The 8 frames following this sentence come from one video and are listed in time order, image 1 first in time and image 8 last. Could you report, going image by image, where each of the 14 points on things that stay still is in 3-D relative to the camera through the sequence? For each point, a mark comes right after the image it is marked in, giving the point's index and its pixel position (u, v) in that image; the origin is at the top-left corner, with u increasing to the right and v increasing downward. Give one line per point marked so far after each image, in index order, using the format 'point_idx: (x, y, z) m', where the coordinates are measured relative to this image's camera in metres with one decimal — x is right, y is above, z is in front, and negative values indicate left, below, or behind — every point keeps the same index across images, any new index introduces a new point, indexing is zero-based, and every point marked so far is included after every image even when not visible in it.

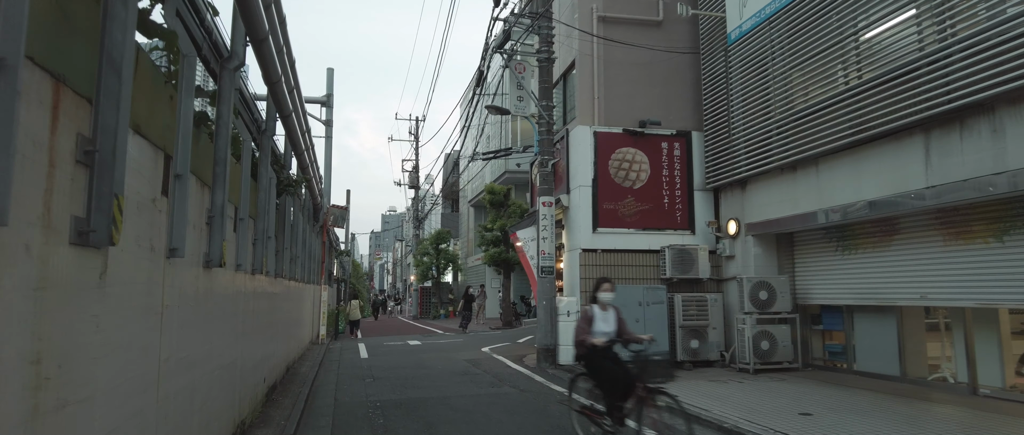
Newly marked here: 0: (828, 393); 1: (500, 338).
0: (+4.0, -2.2, +8.4) m
1: (-0.3, -3.1, +16.8) m
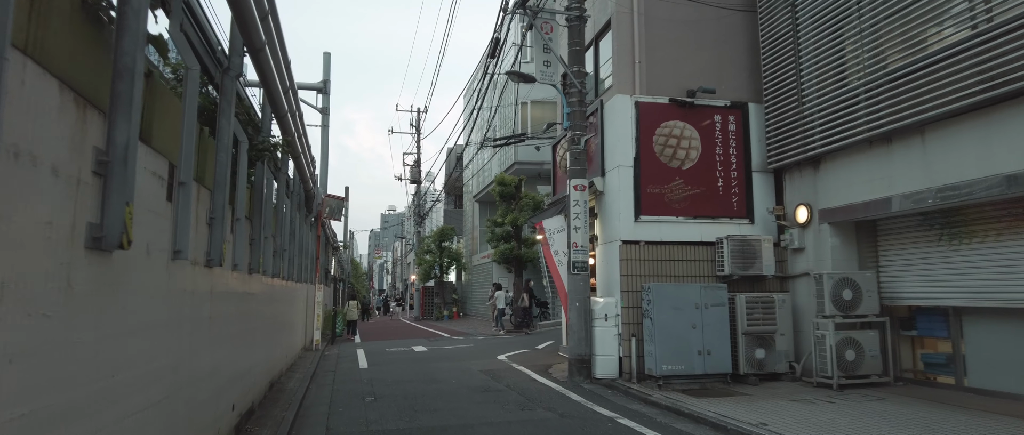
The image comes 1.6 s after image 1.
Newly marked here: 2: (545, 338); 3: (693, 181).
0: (+4.4, -2.0, +6.6) m
1: (+0.1, -2.9, +15.0) m
2: (+0.8, -2.8, +15.4) m
3: (+2.8, +0.6, +10.1) m
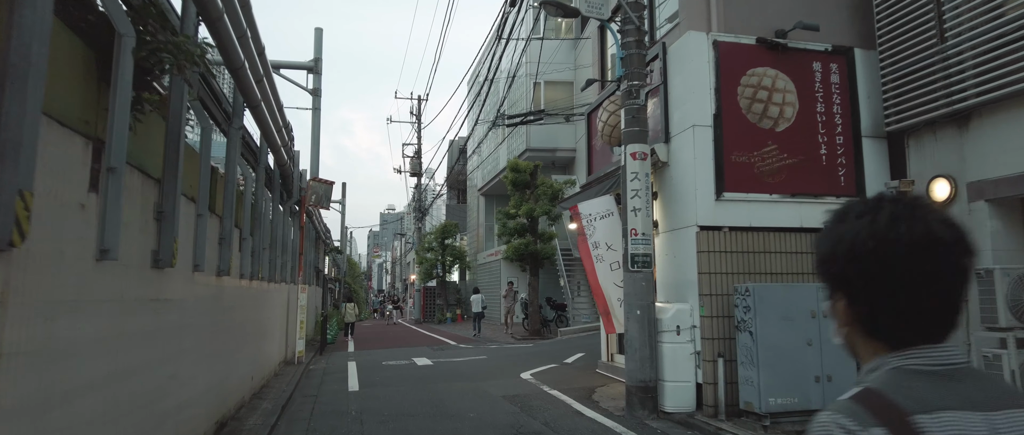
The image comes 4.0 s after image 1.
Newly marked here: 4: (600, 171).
0: (+4.8, -1.8, +4.1) m
1: (+0.5, -2.6, +12.5) m
2: (+1.2, -2.6, +13.0) m
3: (+3.2, +0.8, +7.7) m
4: (+1.3, +0.7, +9.6) m
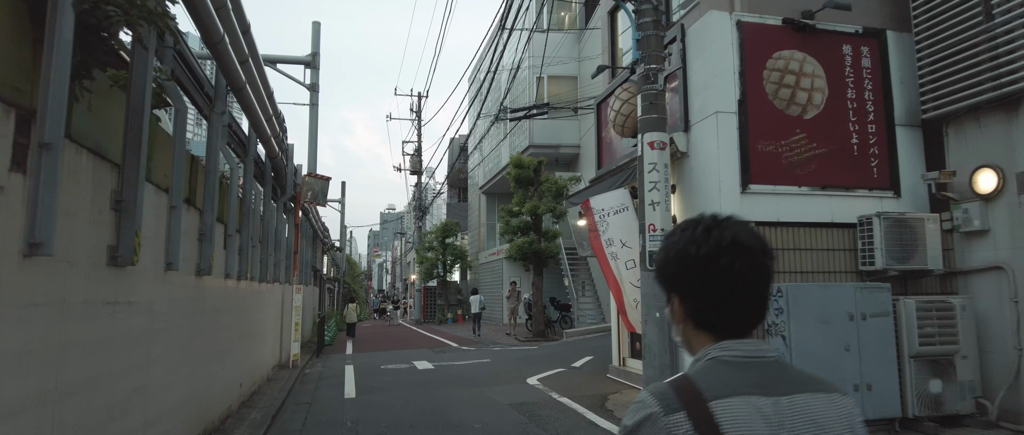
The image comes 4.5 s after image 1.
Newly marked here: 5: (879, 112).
0: (+4.9, -1.7, +3.6) m
1: (+0.6, -2.6, +11.9) m
2: (+1.3, -2.5, +12.4) m
3: (+3.3, +0.9, +7.1) m
4: (+1.3, +0.7, +9.0) m
5: (+4.1, +1.2, +7.3) m
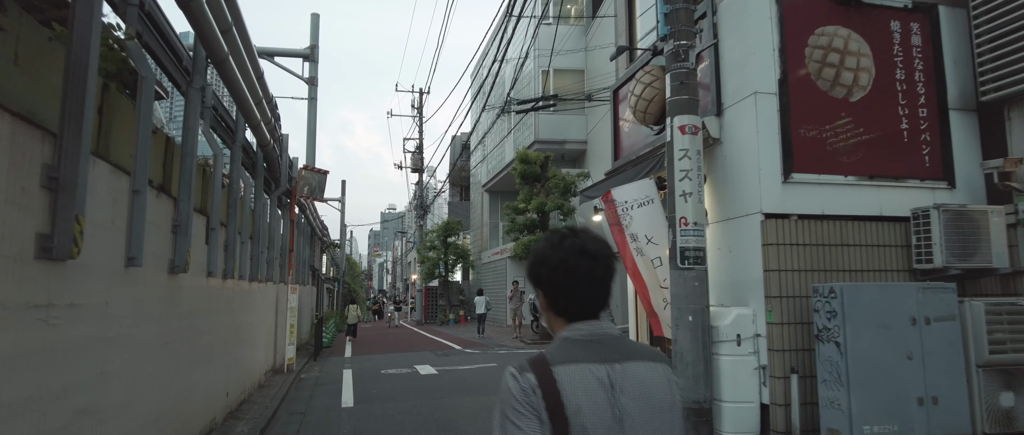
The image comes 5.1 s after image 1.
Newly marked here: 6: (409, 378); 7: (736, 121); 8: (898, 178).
0: (+5.1, -1.6, +2.9) m
1: (+0.8, -2.5, +11.3) m
2: (+1.4, -2.5, +11.7) m
3: (+3.4, +1.0, +6.4) m
4: (+1.5, +0.8, +8.4) m
5: (+4.2, +1.2, +6.6) m
6: (-1.6, -2.5, +10.3) m
7: (+2.2, +0.9, +6.4) m
8: (+3.8, +0.4, +6.4) m
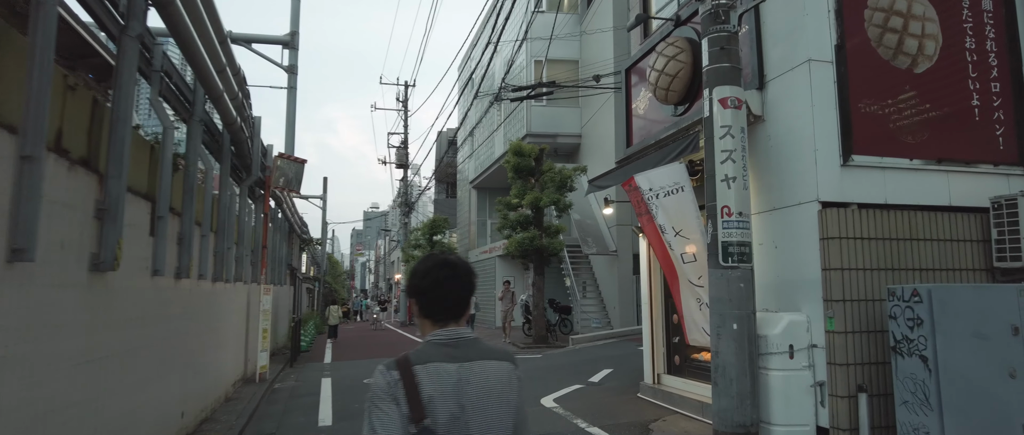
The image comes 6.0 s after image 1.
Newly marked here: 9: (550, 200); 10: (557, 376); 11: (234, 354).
0: (+5.2, -1.6, +2.0) m
1: (+0.7, -2.4, +10.3) m
2: (+1.4, -2.4, +10.8) m
3: (+3.5, +1.0, +5.5) m
4: (+1.5, +0.9, +7.4) m
5: (+4.3, +1.3, +5.8) m
6: (-1.6, -2.4, +9.3) m
7: (+2.3, +1.0, +5.5) m
8: (+3.8, +0.5, +5.5) m
9: (+0.9, +0.4, +15.0) m
10: (+0.7, -2.4, +10.0) m
11: (-3.9, -1.9, +9.3) m
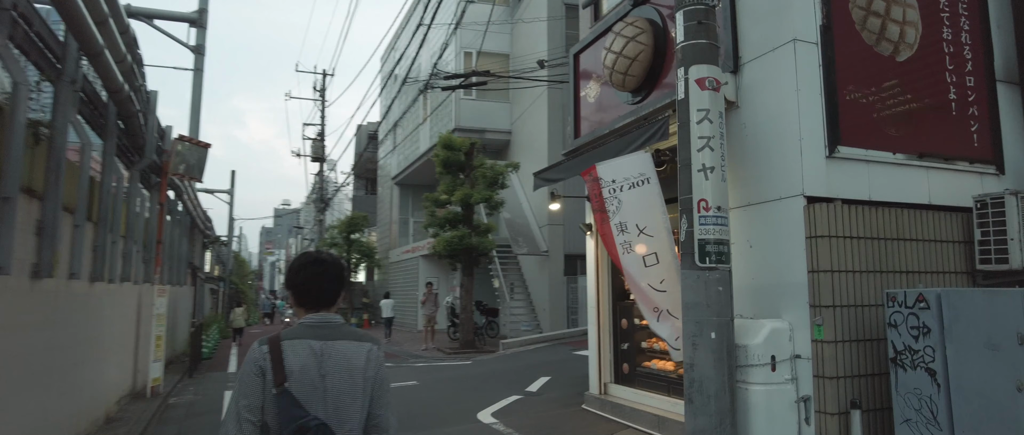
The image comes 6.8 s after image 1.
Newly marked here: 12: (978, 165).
0: (+5.2, -1.6, +1.9) m
1: (-0.3, -2.3, +9.5) m
2: (+0.3, -2.3, +10.1) m
3: (+3.1, +1.0, +5.2) m
4: (+0.9, +0.9, +6.8) m
5: (+3.9, +1.3, +5.5) m
6: (-2.5, -2.3, +8.2) m
7: (+1.9, +1.0, +5.0) m
8: (+3.4, +0.5, +5.2) m
9: (-0.7, +0.4, +14.2) m
10: (-0.3, -2.3, +9.2) m
11: (-4.8, -1.8, +8.0) m
12: (+3.8, +0.4, +5.3) m
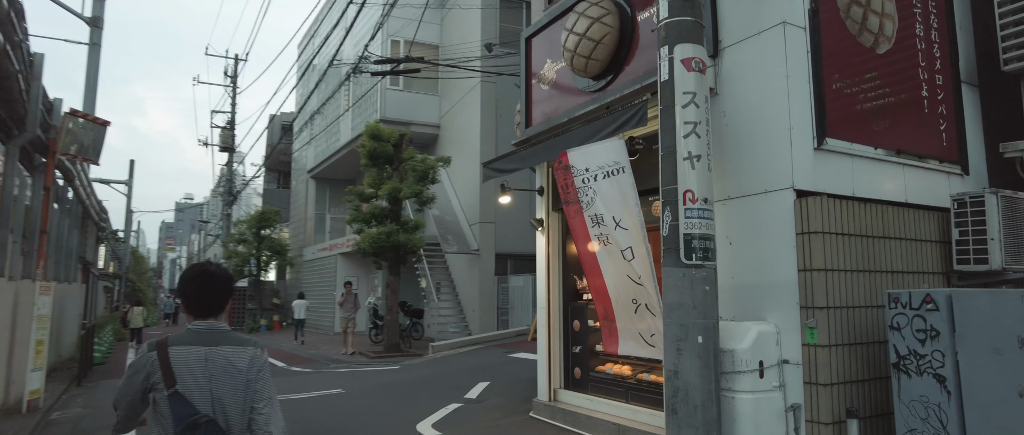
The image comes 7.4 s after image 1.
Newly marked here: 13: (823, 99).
0: (+5.3, -1.6, +2.0) m
1: (-1.2, -2.3, +8.9) m
2: (-0.6, -2.3, +9.5) m
3: (+2.9, +1.1, +5.0) m
4: (+0.5, +1.0, +6.3) m
5: (+3.6, +1.3, +5.4) m
6: (-3.2, -2.2, +7.3) m
7: (+1.6, +1.1, +4.6) m
8: (+3.1, +0.5, +5.1) m
9: (-2.1, +0.5, +13.5) m
10: (-1.1, -2.2, +8.6) m
11: (-5.4, -1.6, +6.8) m
12: (+3.4, +0.4, +5.2) m
13: (+2.1, +0.8, +4.5) m
